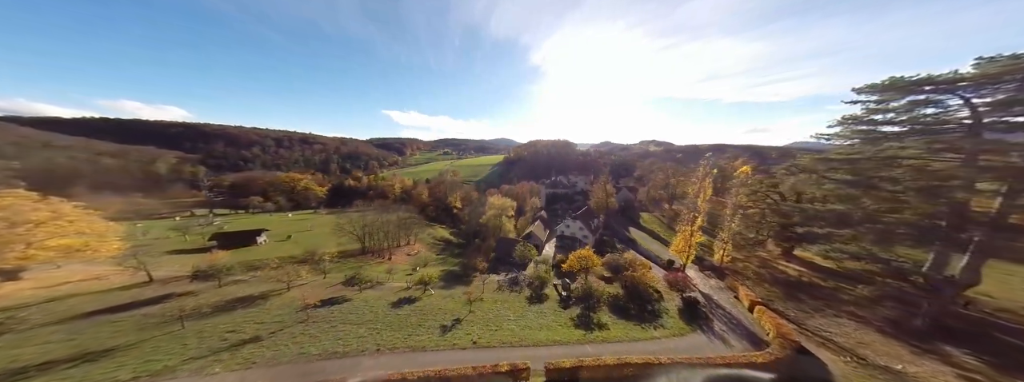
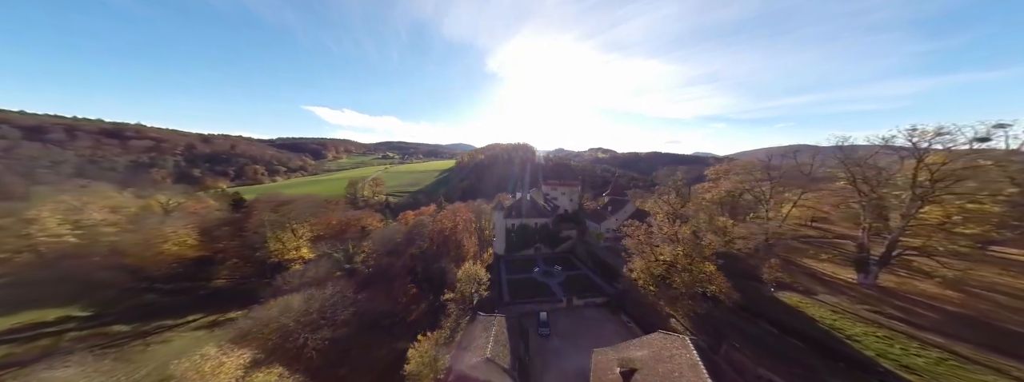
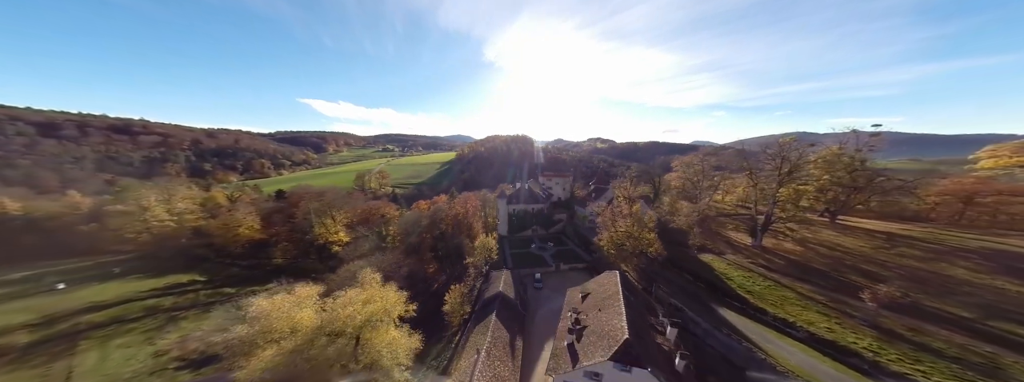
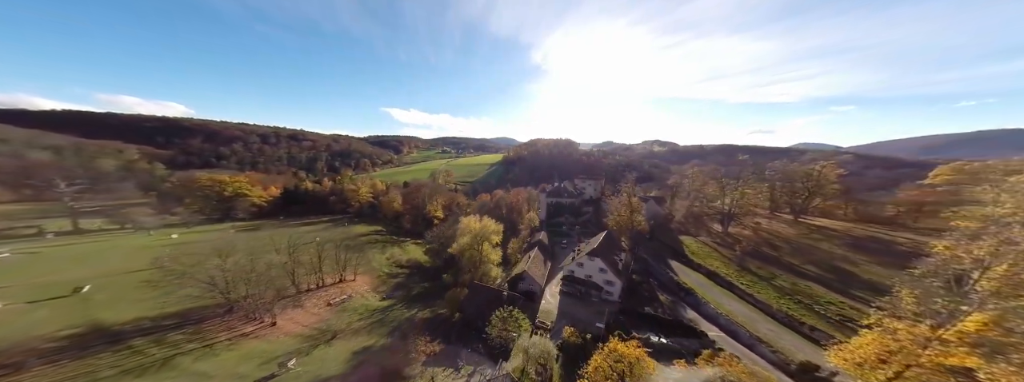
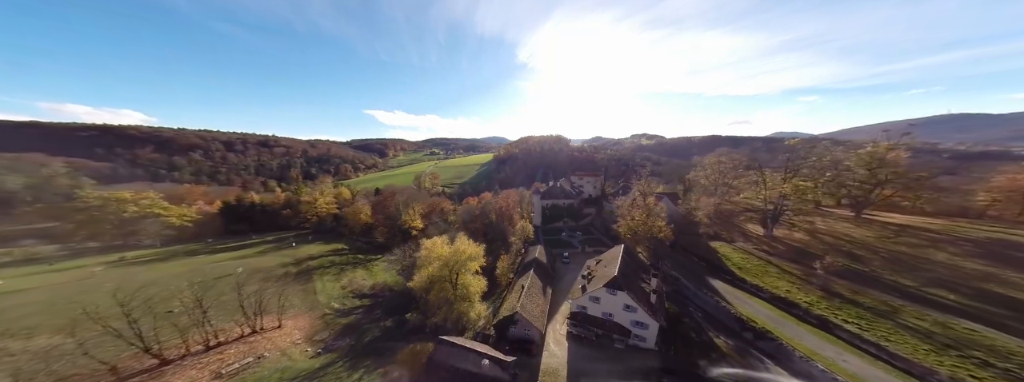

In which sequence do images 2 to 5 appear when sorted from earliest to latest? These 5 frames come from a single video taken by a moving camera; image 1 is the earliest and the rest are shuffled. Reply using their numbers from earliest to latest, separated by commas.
4, 5, 3, 2
